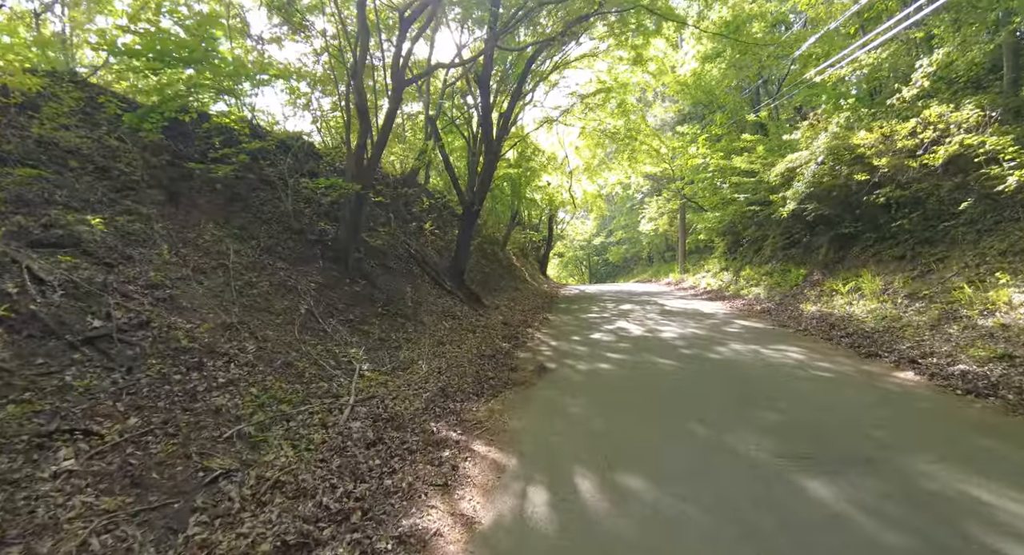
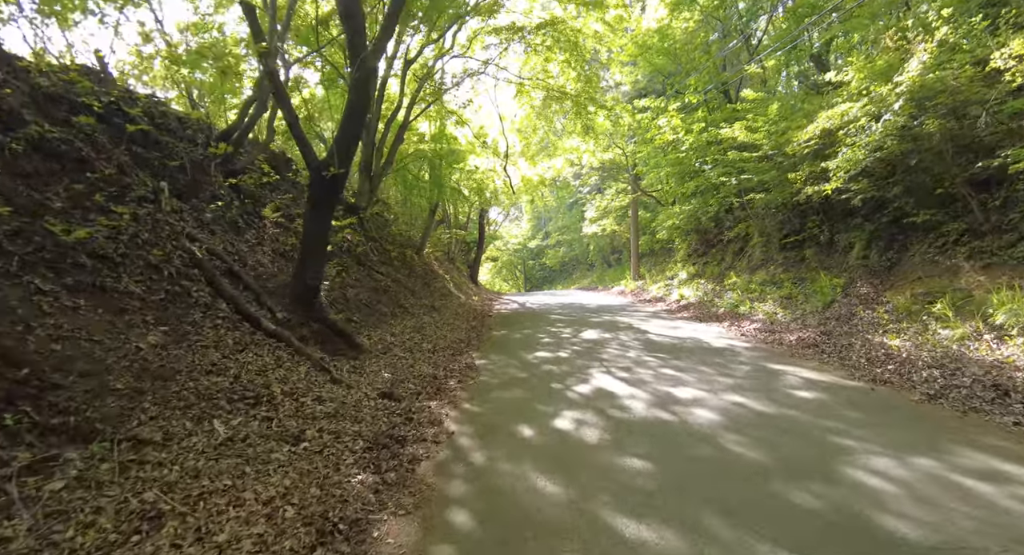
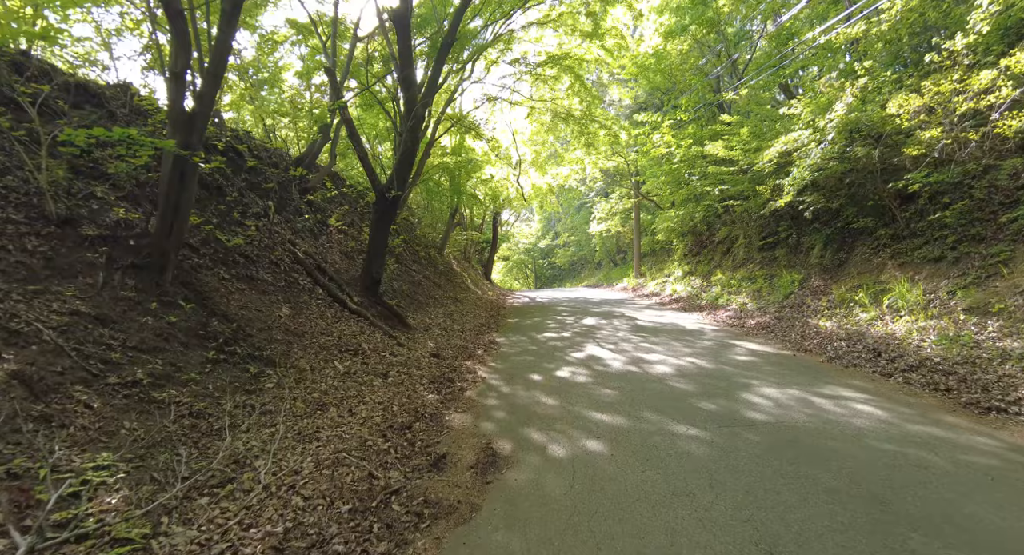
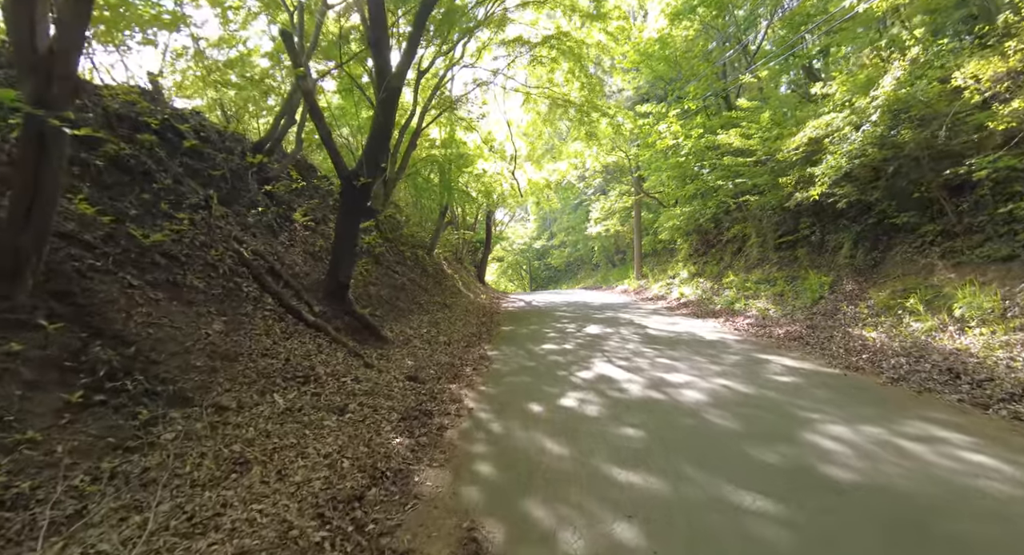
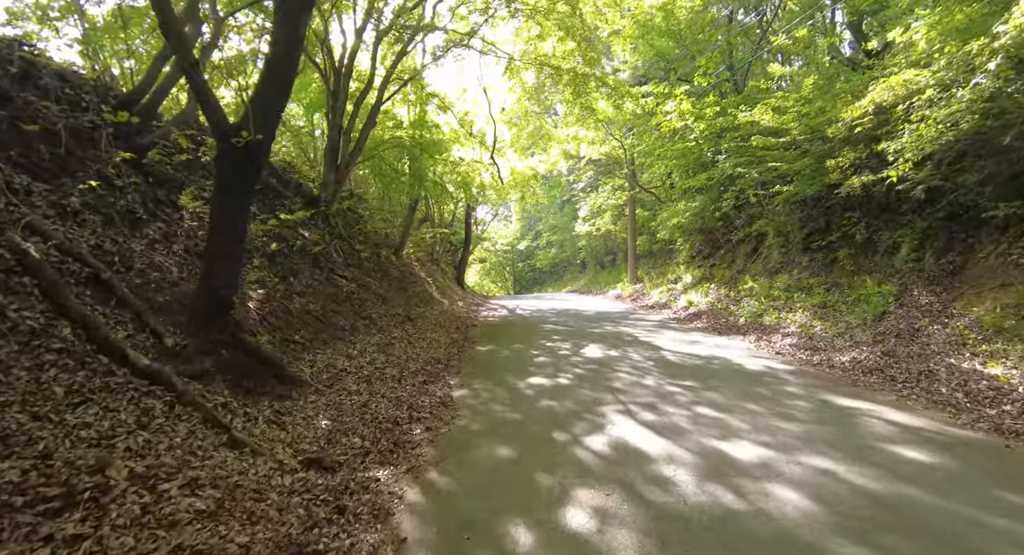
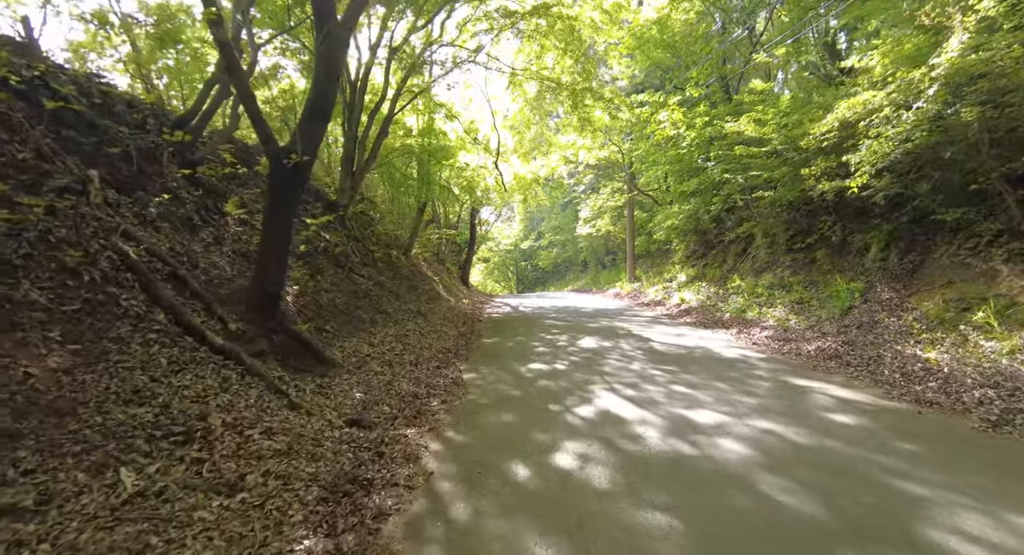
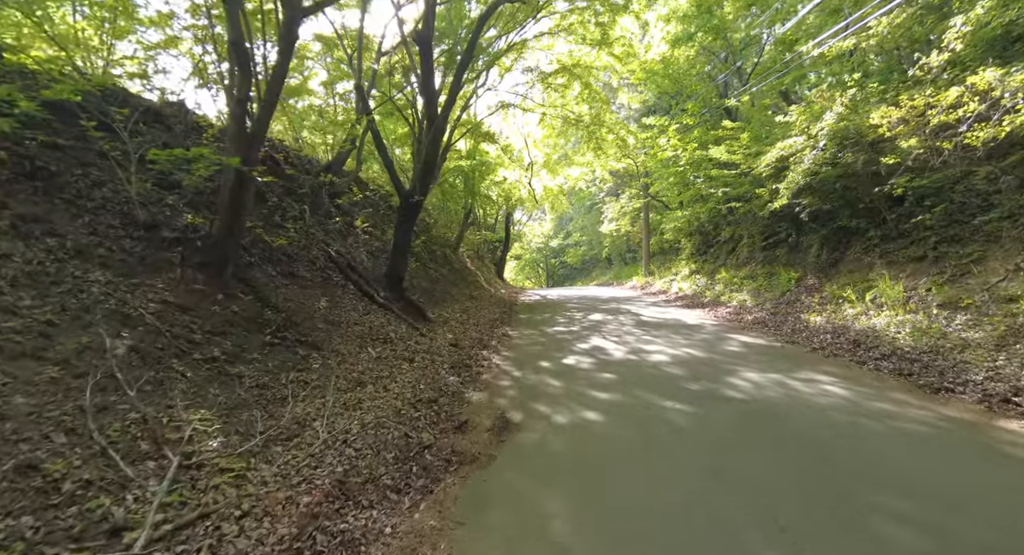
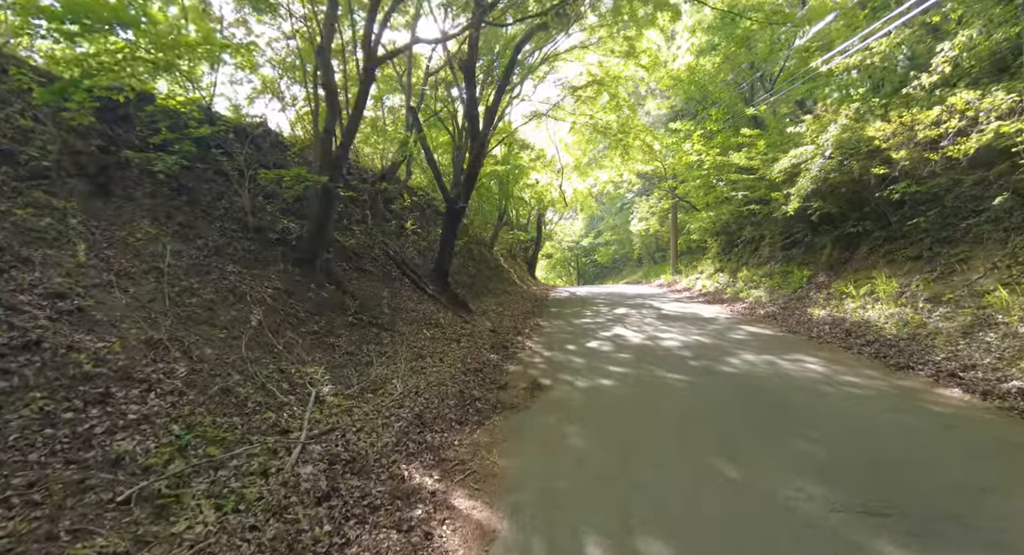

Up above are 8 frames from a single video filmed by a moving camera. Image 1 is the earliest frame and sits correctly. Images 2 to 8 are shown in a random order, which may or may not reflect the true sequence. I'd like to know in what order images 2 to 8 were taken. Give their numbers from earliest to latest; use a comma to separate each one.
8, 7, 3, 4, 2, 6, 5
